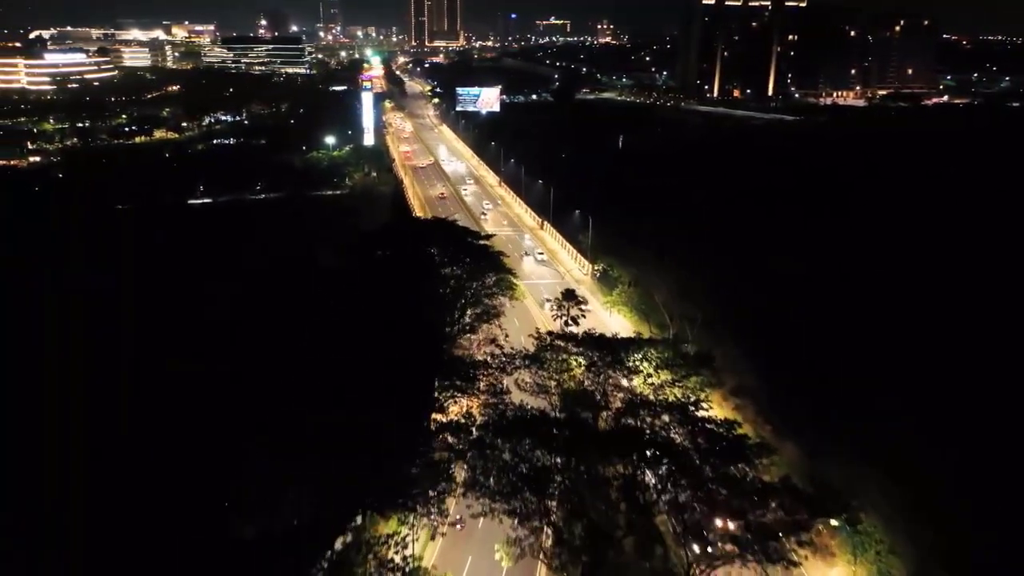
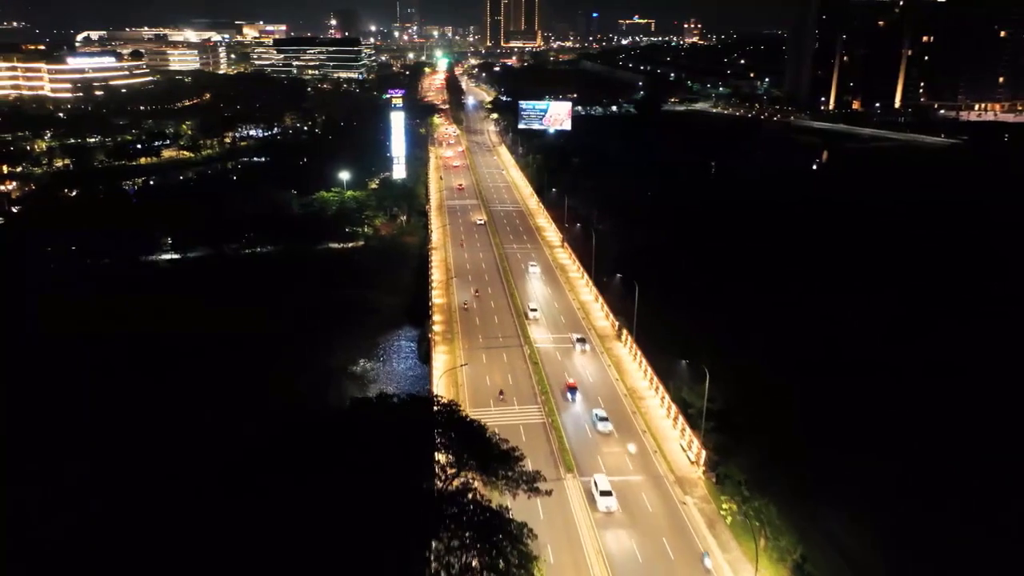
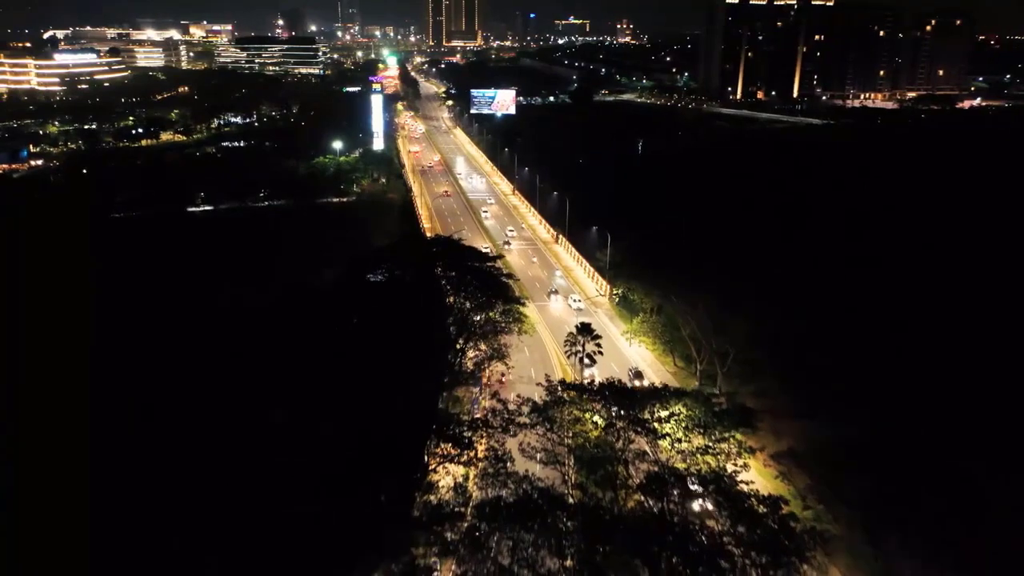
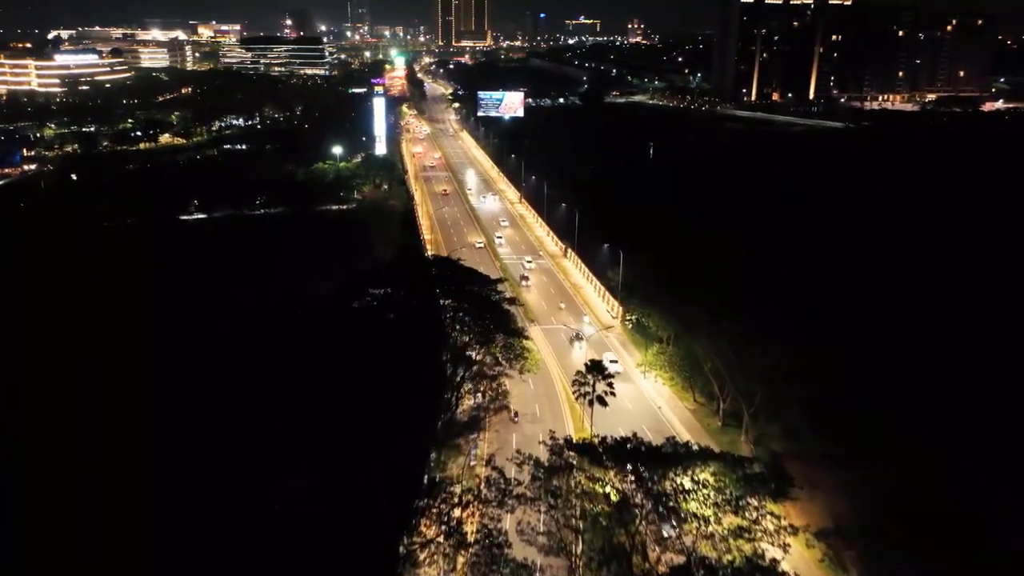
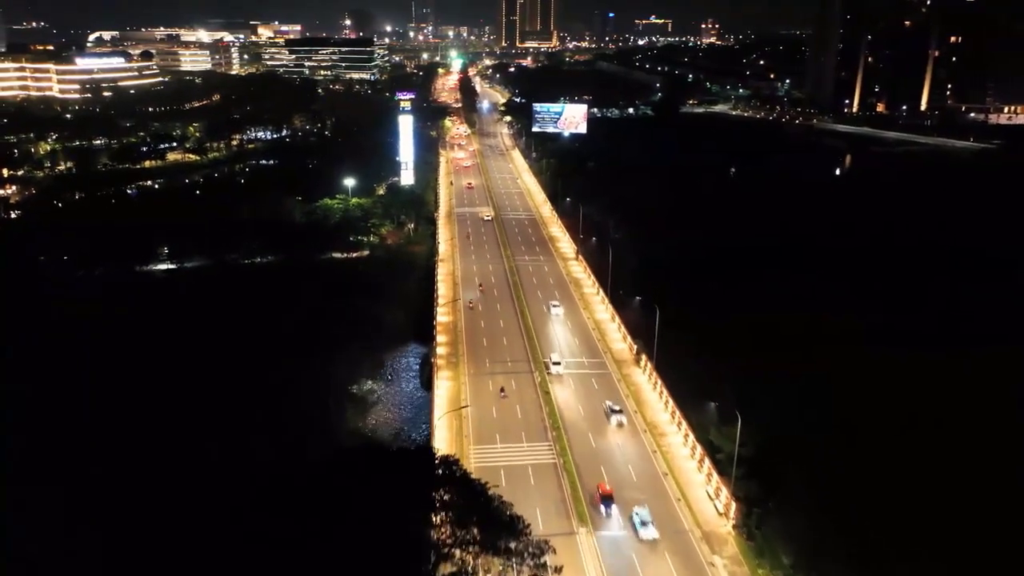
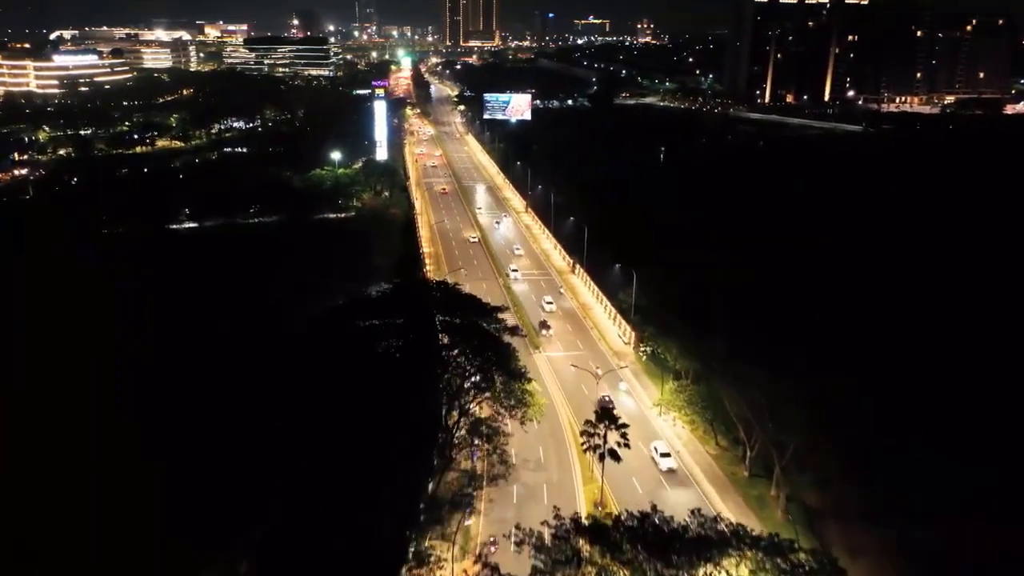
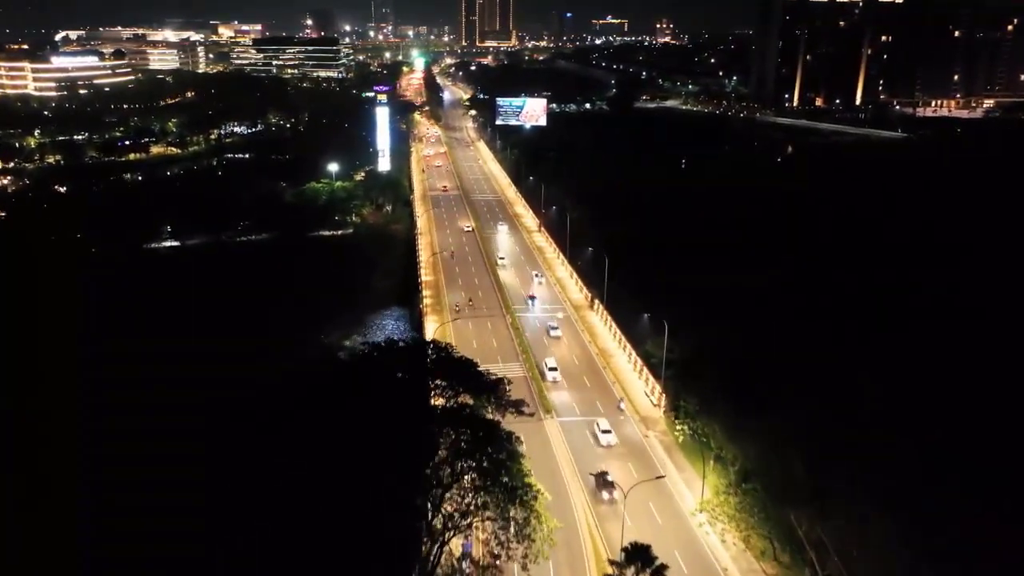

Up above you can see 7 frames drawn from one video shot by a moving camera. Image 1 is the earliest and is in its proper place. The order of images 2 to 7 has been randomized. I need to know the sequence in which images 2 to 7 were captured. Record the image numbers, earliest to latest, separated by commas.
3, 4, 6, 7, 2, 5
